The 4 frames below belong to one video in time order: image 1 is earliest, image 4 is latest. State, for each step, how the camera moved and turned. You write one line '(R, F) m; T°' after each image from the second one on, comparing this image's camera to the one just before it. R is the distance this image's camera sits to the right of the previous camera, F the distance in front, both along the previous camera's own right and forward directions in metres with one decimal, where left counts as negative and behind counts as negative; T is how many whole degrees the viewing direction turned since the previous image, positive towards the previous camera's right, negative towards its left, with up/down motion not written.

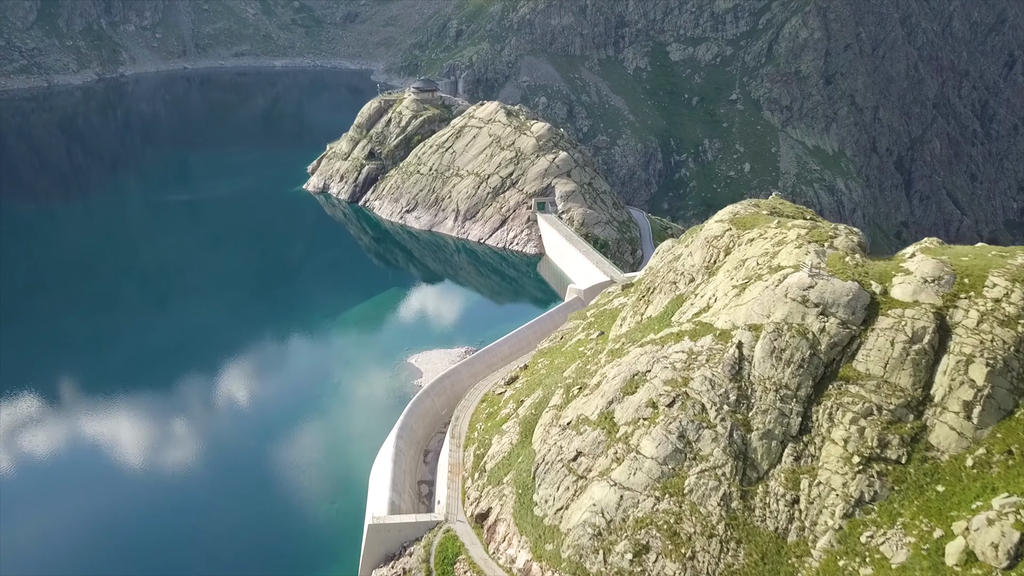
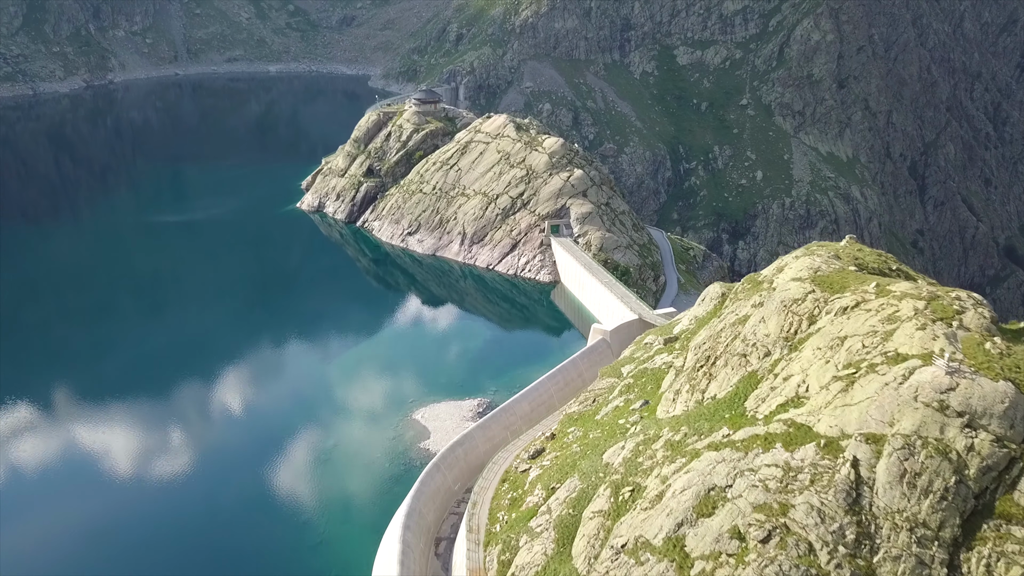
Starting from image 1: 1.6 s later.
(-2.0, +8.5) m; 0°
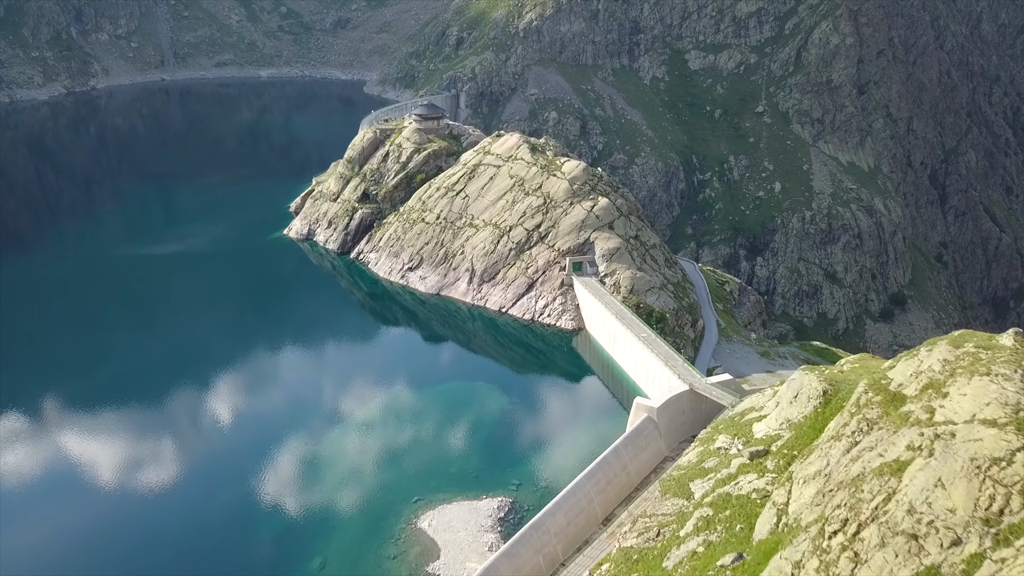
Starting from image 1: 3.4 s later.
(-2.5, +12.3) m; 0°
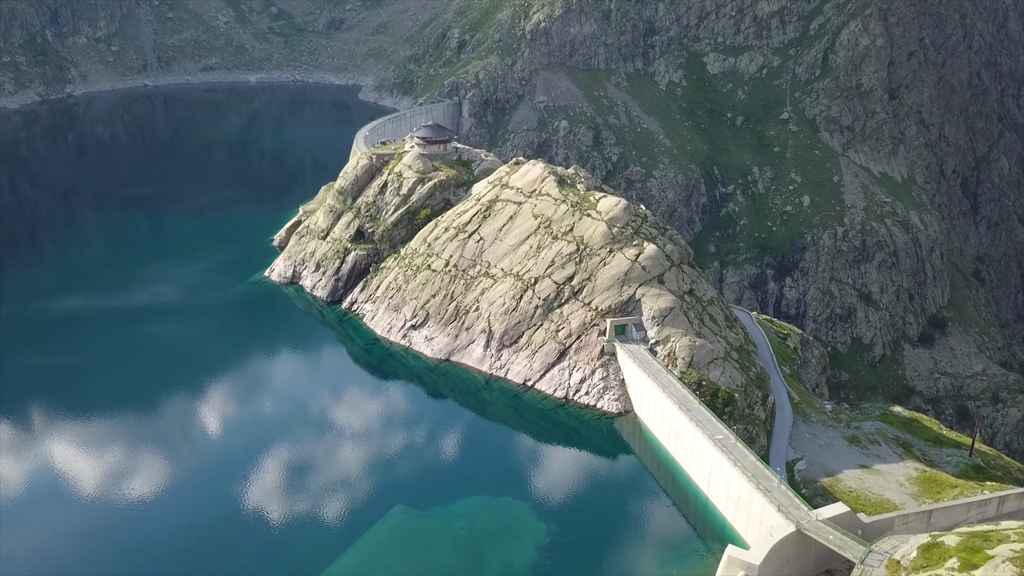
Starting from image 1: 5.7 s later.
(-3.2, +15.7) m; 0°
